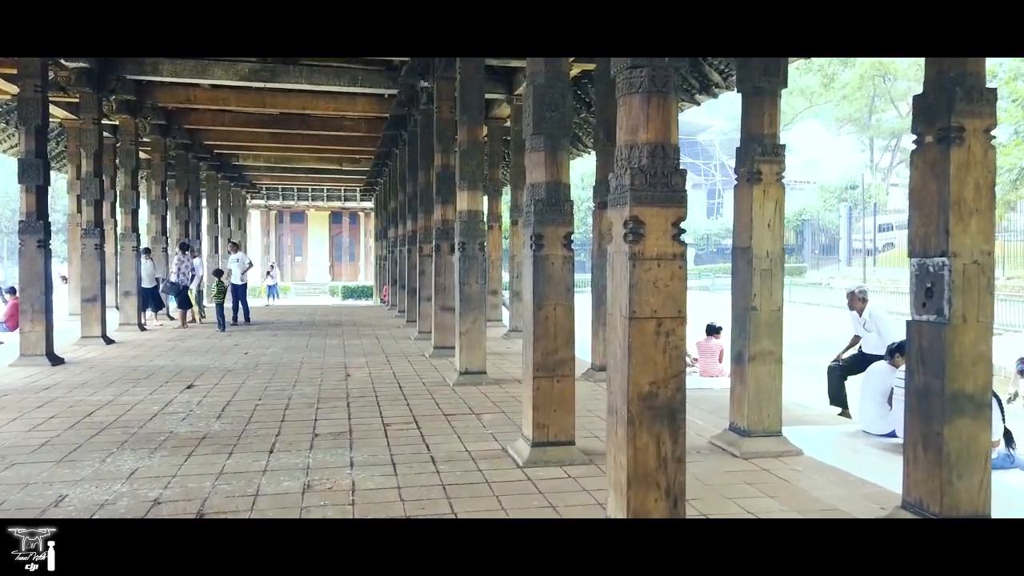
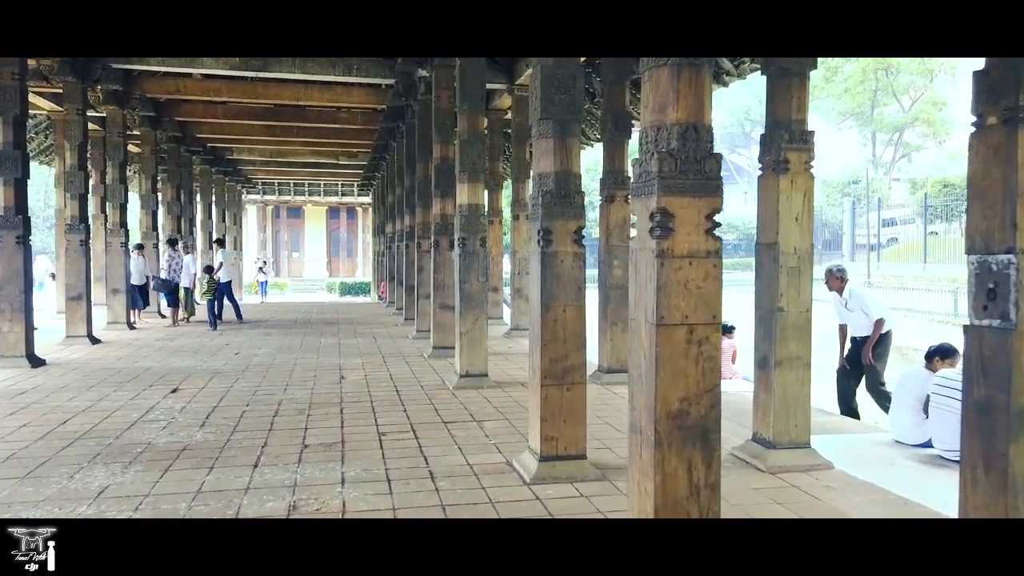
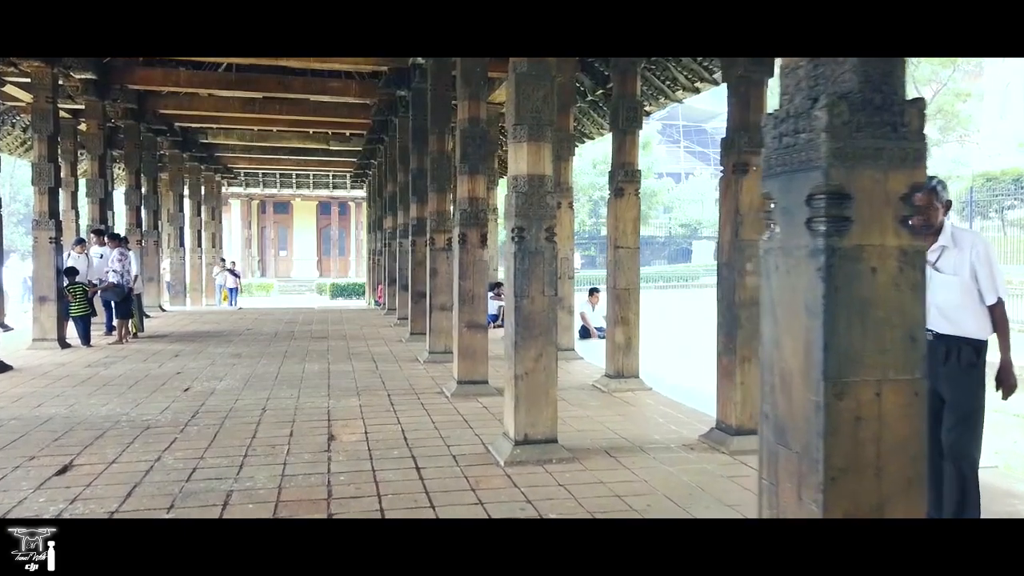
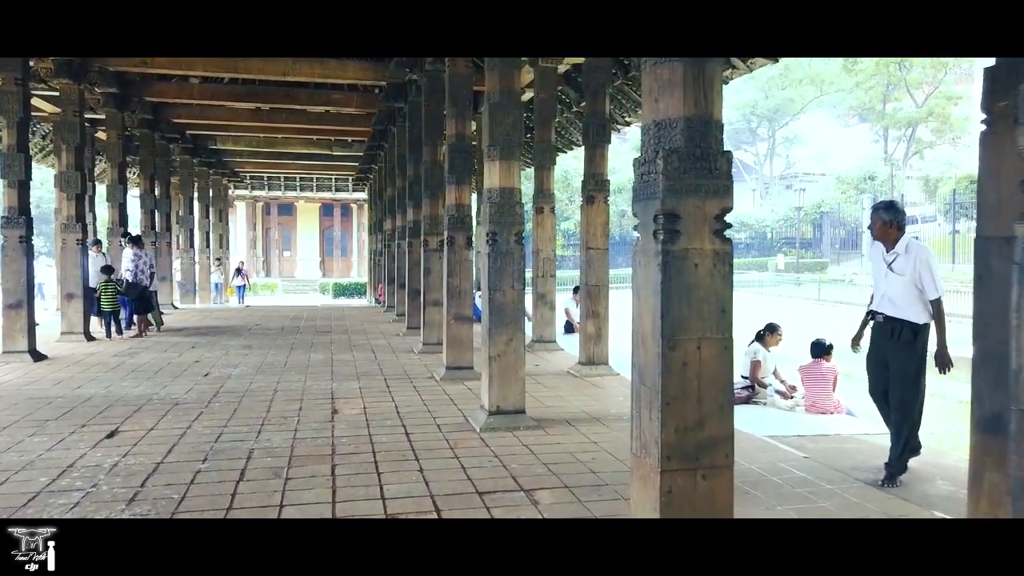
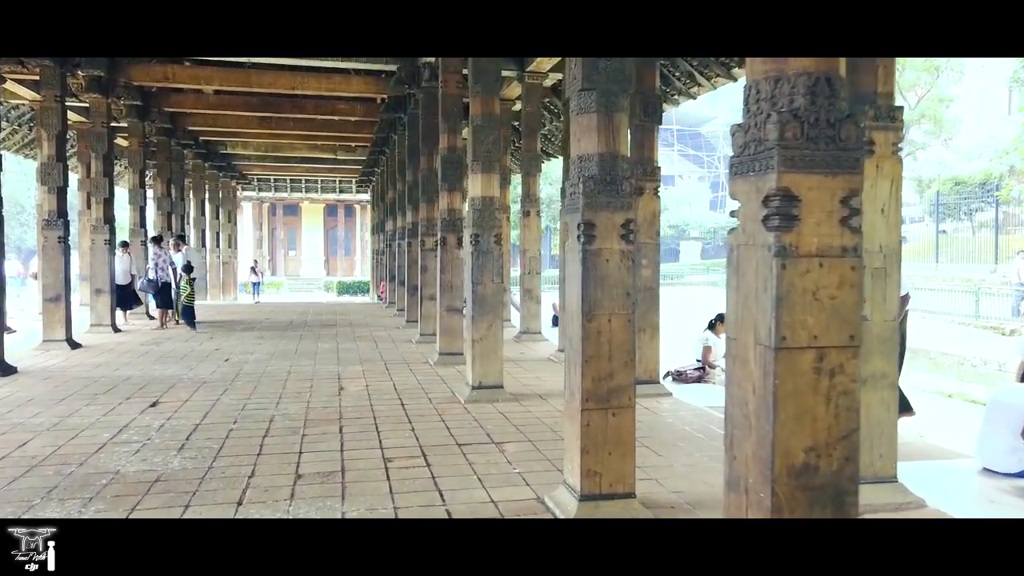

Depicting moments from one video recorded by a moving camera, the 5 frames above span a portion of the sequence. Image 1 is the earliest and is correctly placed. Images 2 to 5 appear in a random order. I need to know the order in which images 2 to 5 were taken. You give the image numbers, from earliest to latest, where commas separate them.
2, 5, 4, 3
